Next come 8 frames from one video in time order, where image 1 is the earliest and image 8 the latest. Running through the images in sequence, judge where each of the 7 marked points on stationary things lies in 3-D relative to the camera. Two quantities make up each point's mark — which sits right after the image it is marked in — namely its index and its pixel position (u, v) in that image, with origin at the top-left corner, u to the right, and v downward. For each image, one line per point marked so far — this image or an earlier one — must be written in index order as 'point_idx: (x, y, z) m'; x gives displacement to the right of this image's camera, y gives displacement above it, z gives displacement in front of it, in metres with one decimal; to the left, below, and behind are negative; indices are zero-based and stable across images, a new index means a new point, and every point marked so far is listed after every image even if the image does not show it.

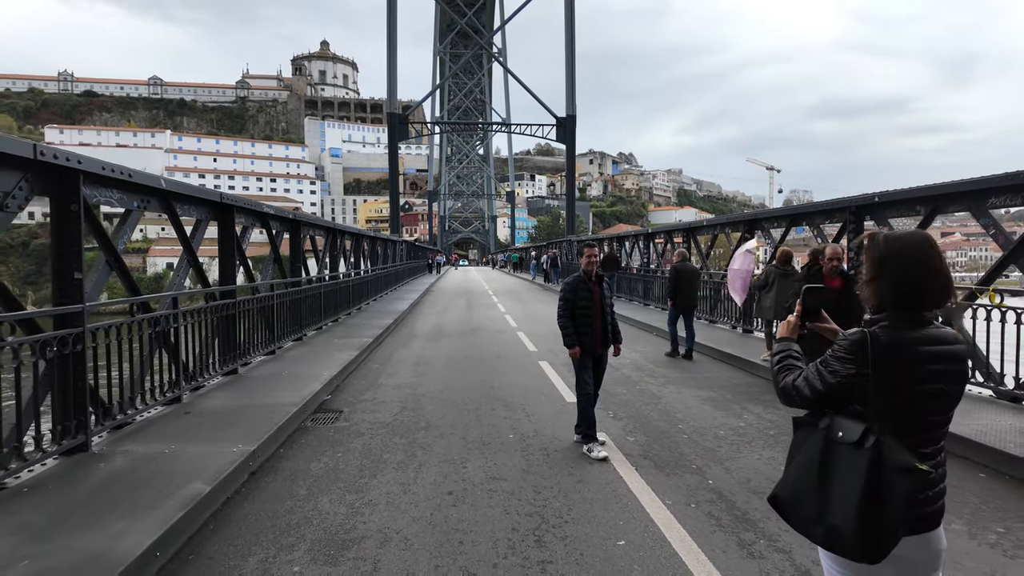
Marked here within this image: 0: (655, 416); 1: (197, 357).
0: (+1.4, -1.3, +5.9) m
1: (-3.5, -0.8, +6.6) m
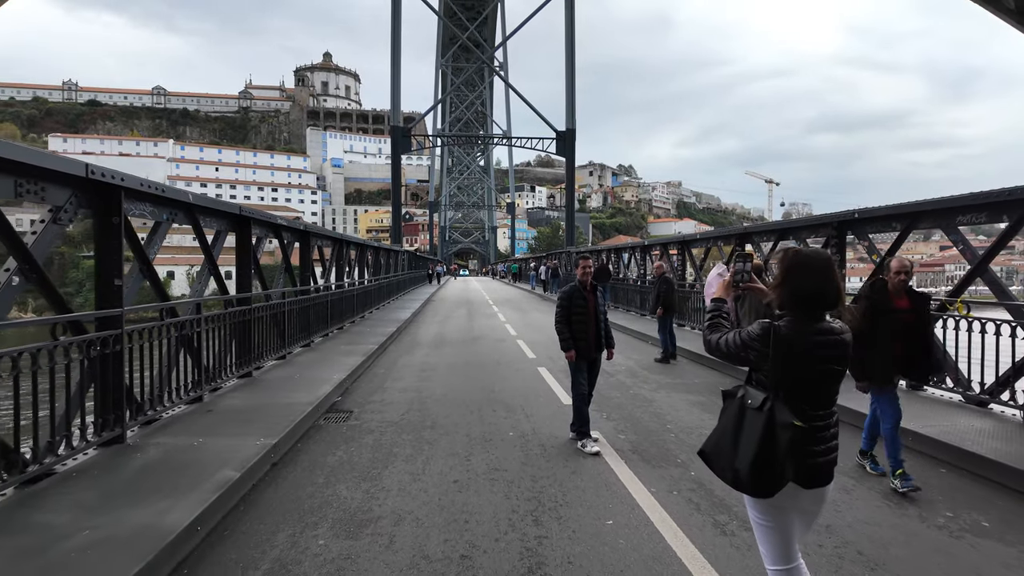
0: (+1.4, -1.4, +6.3) m
1: (-3.5, -0.8, +7.0) m
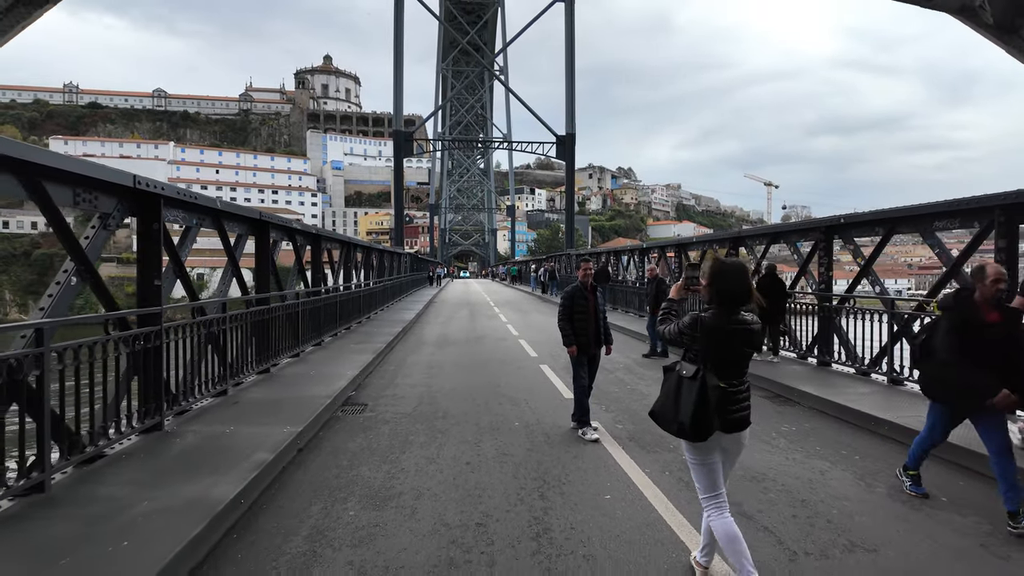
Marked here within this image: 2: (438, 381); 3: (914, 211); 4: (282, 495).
0: (+1.5, -1.4, +6.7) m
1: (-3.4, -0.9, +7.4) m
2: (-1.1, -1.3, +8.6) m
3: (+4.7, +0.9, +7.0) m
4: (-1.6, -1.5, +4.2) m
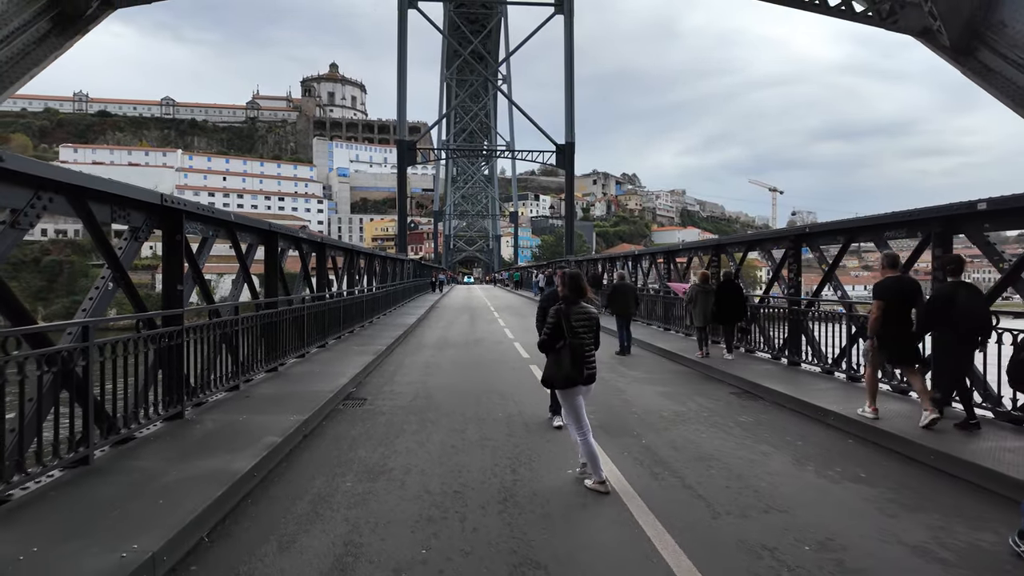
0: (+1.3, -1.4, +7.3) m
1: (-3.6, -0.9, +8.1) m
2: (-1.2, -1.4, +9.2) m
3: (+4.5, +0.9, +7.6) m
4: (-1.8, -1.5, +4.9) m
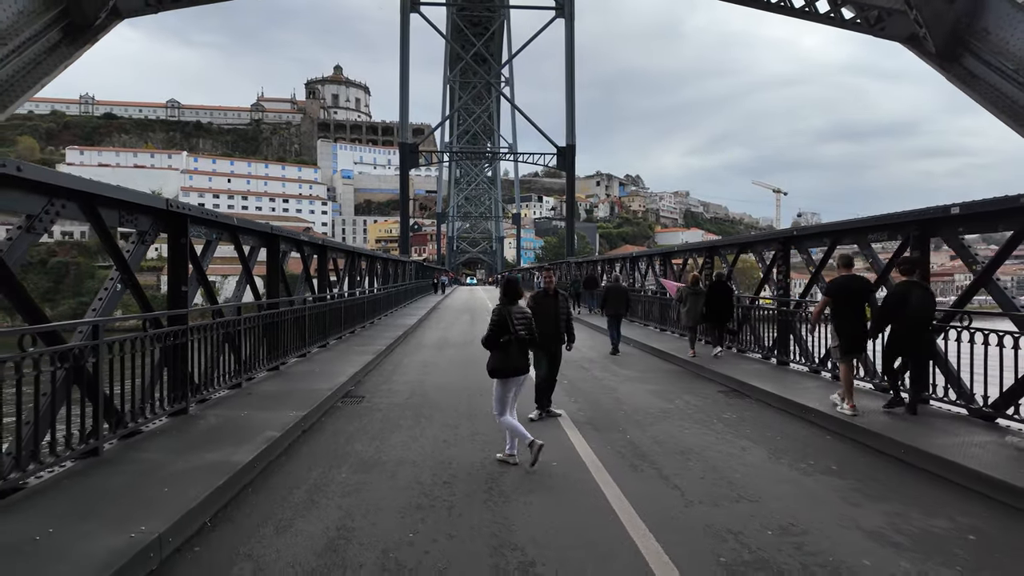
0: (+1.2, -1.4, +7.6) m
1: (-3.7, -0.9, +8.4) m
2: (-1.3, -1.4, +9.5) m
3: (+4.5, +0.8, +7.8) m
4: (-1.9, -1.5, +5.2) m
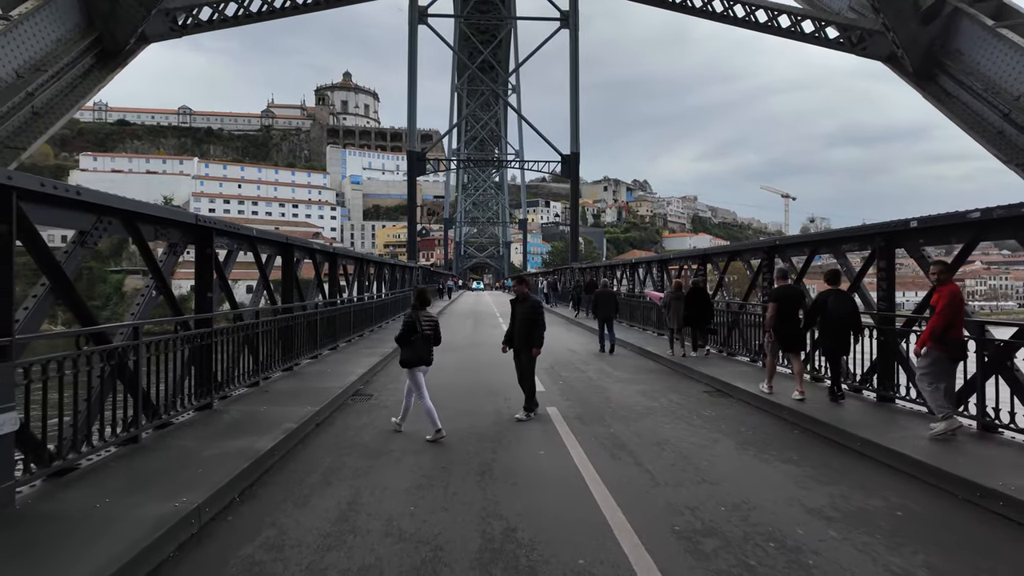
0: (+1.2, -1.5, +8.2) m
1: (-3.7, -1.0, +9.0) m
2: (-1.3, -1.5, +10.1) m
3: (+4.4, +0.7, +8.4) m
4: (-2.0, -1.6, +5.8) m
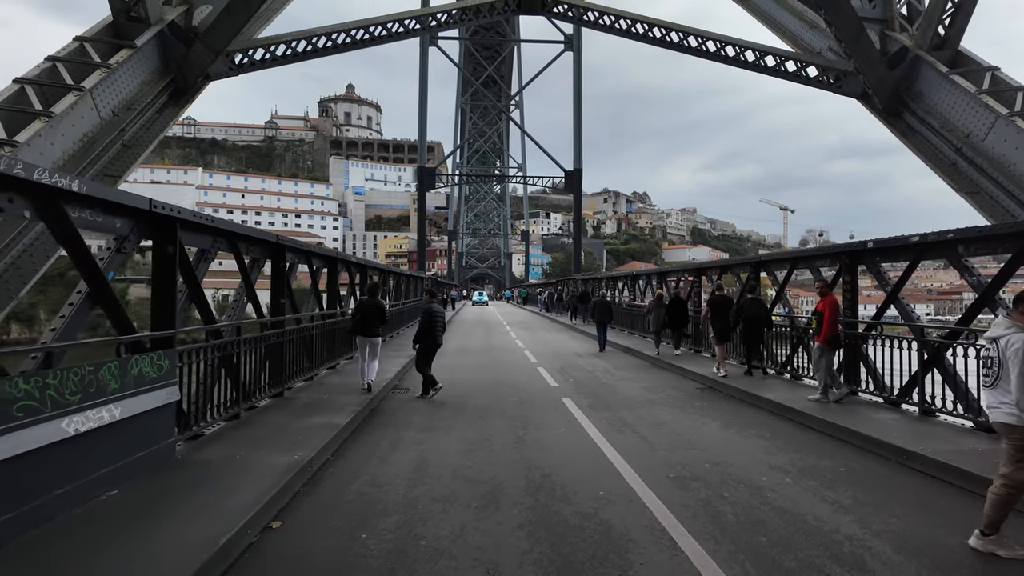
0: (+1.5, -1.7, +9.5) m
1: (-3.4, -1.2, +10.3) m
2: (-1.0, -1.7, +11.4) m
3: (+4.7, +0.6, +9.7) m
4: (-1.7, -1.7, +7.1) m
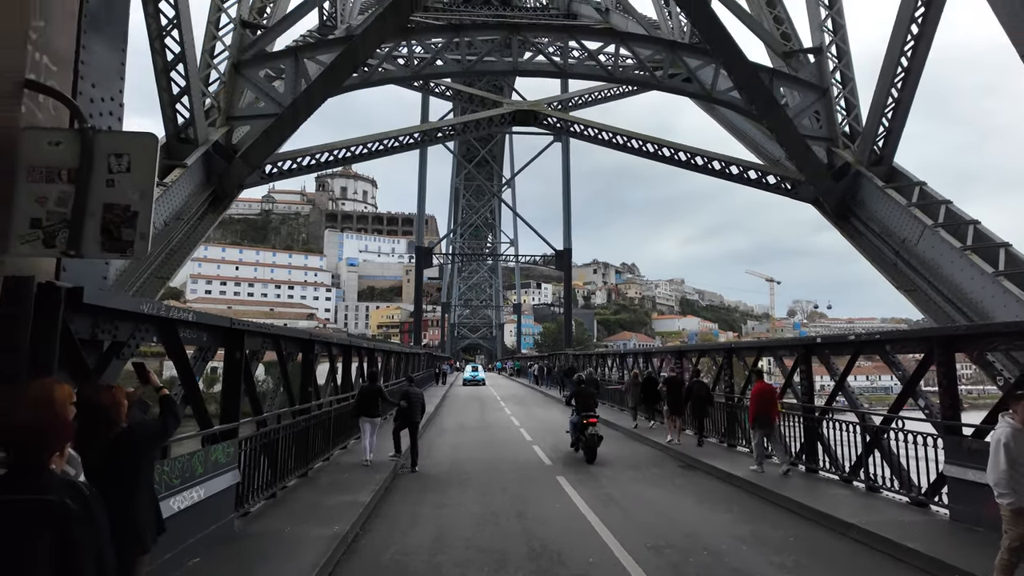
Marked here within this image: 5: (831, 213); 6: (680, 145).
0: (+1.4, -3.2, +10.5) m
1: (-3.4, -2.8, +11.3) m
2: (-1.1, -3.5, +12.4) m
3: (+4.7, -1.0, +11.1) m
4: (-1.7, -3.0, +8.1) m
5: (+7.3, +1.7, +13.7) m
6: (+4.7, +4.0, +16.4) m
